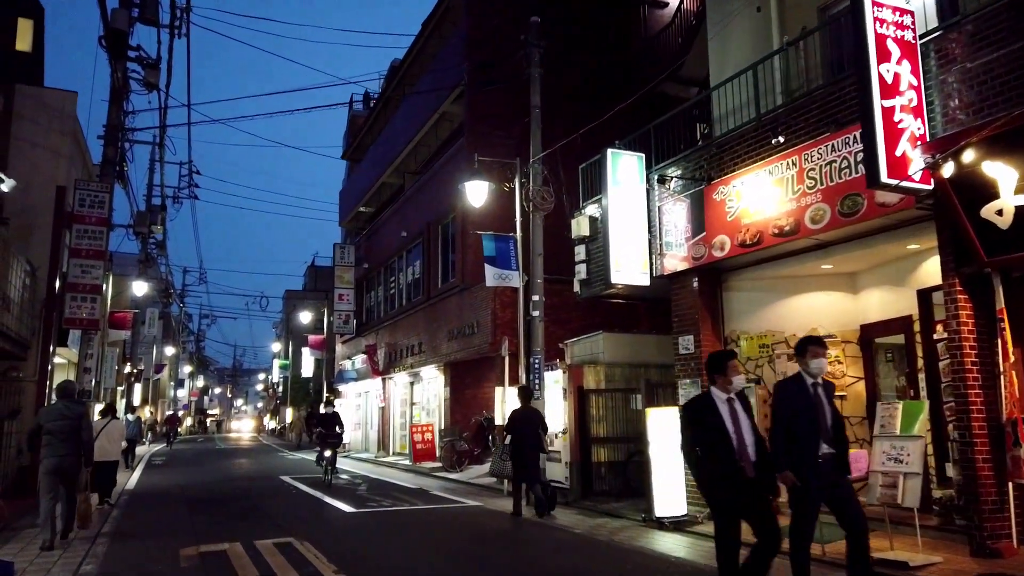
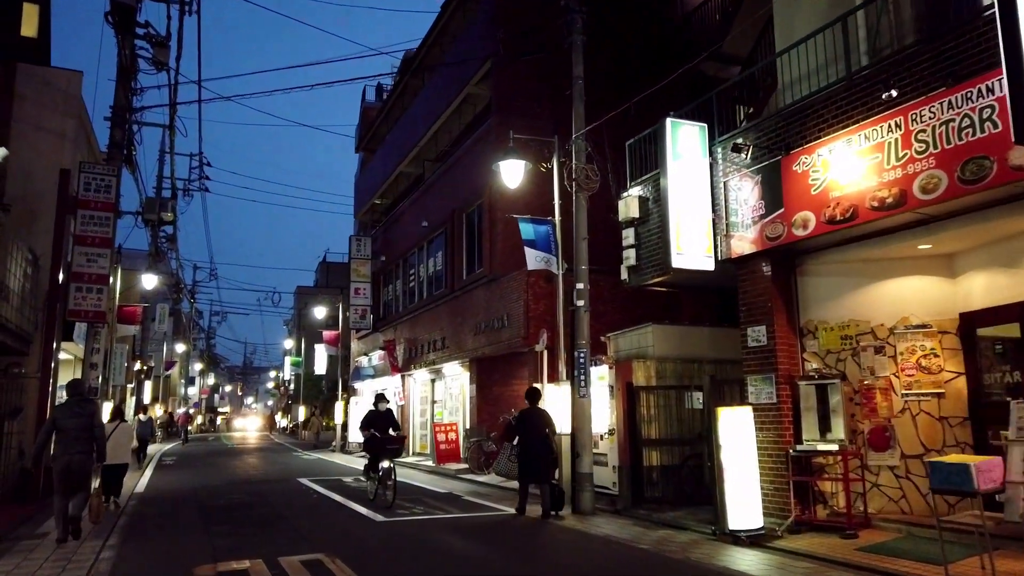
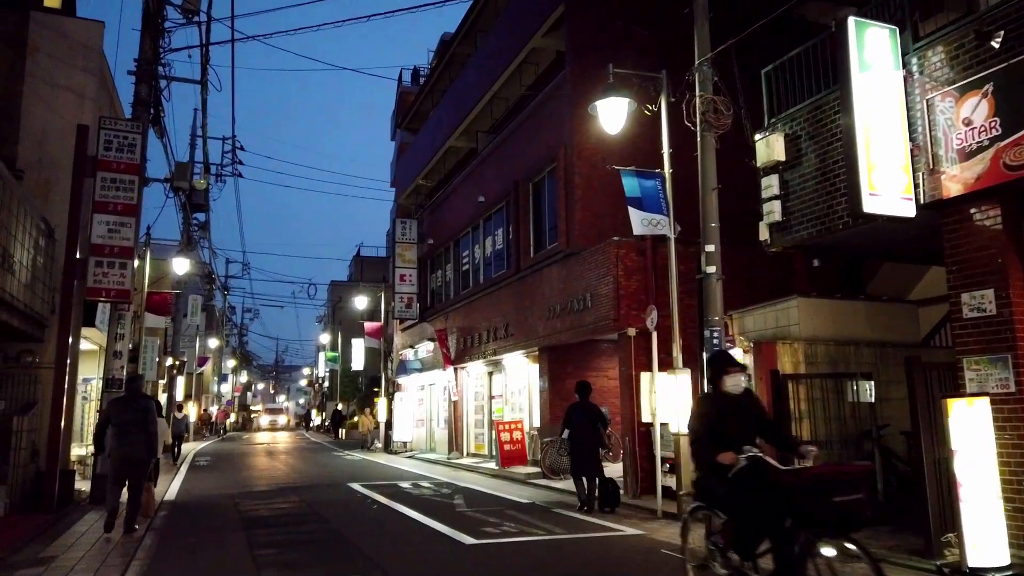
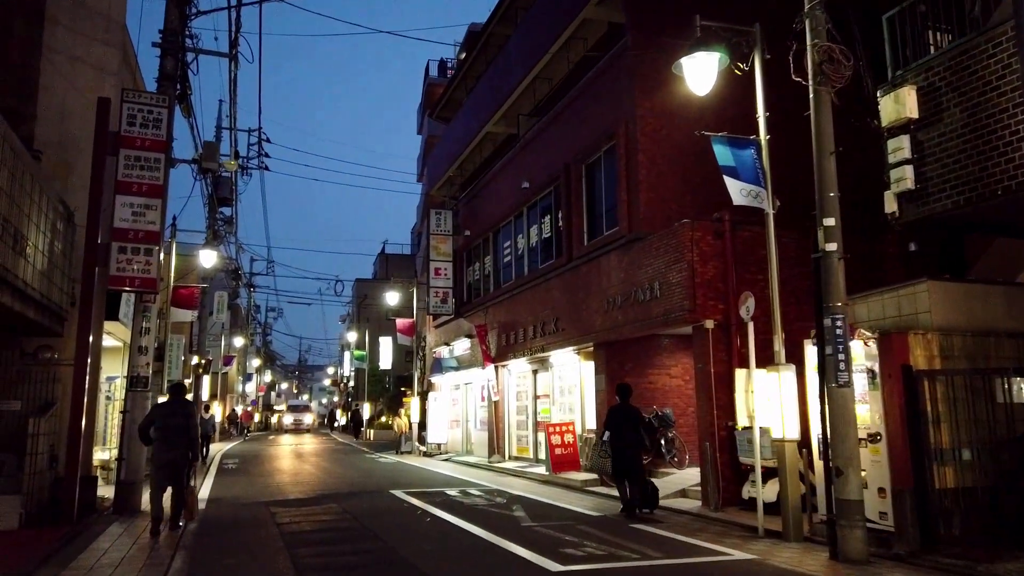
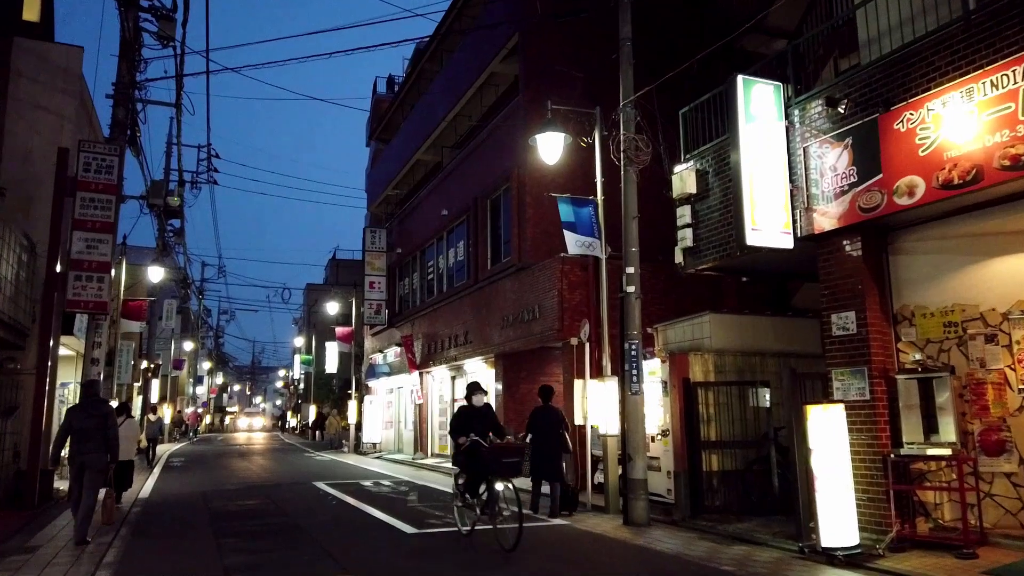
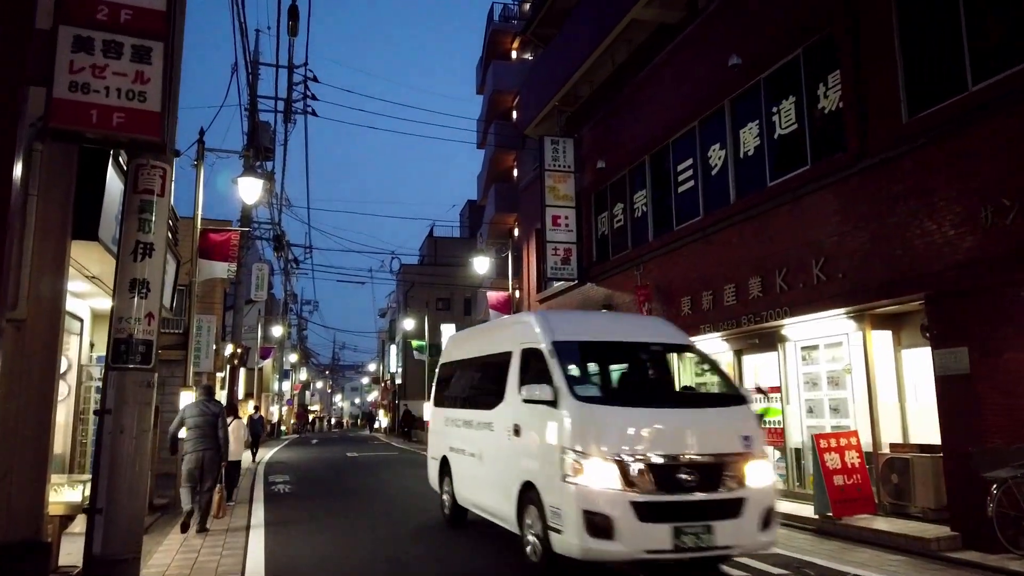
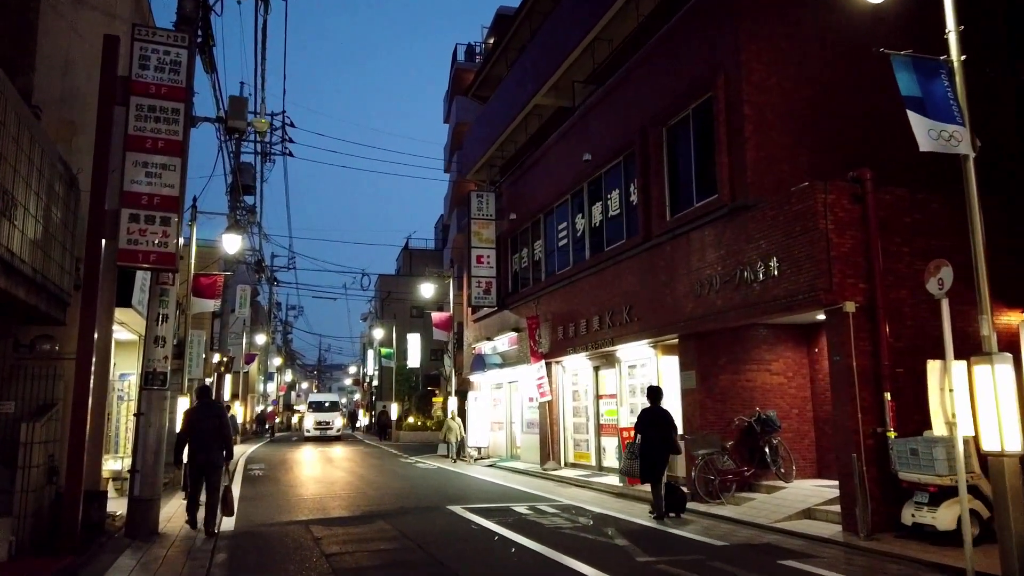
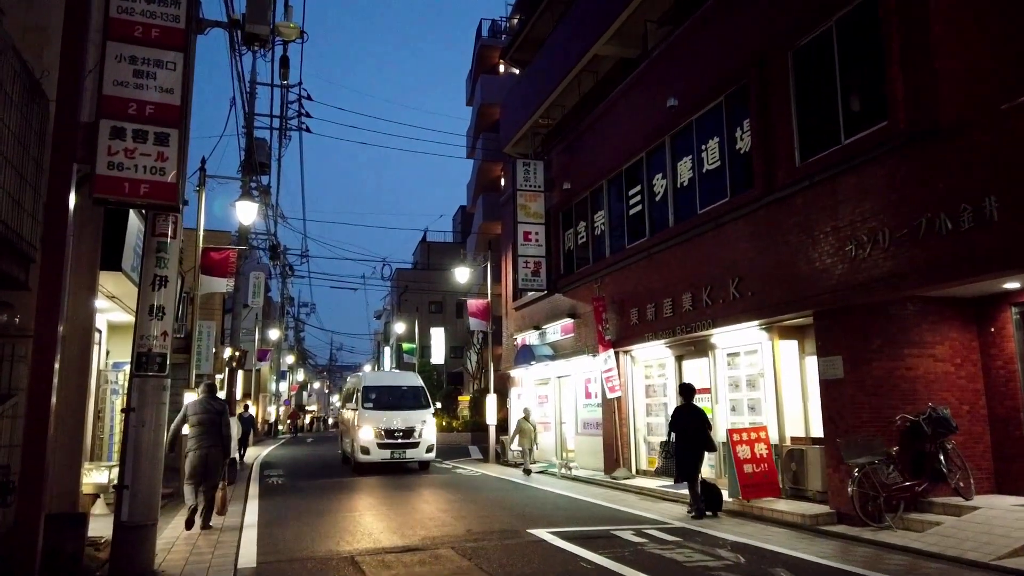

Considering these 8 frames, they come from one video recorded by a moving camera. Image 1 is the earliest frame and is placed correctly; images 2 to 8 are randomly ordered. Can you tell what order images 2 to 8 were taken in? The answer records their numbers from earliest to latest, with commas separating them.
2, 5, 3, 4, 7, 8, 6
